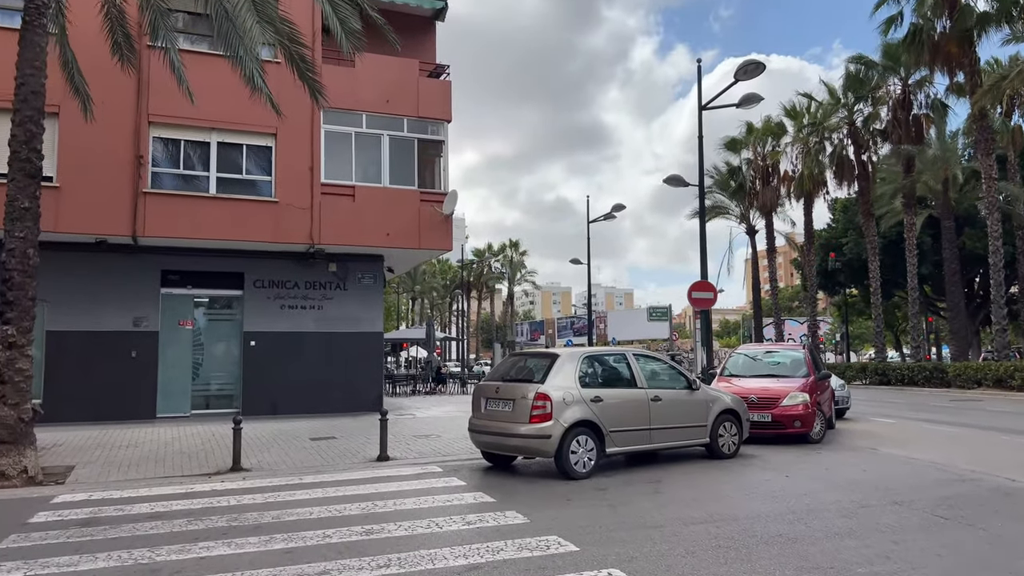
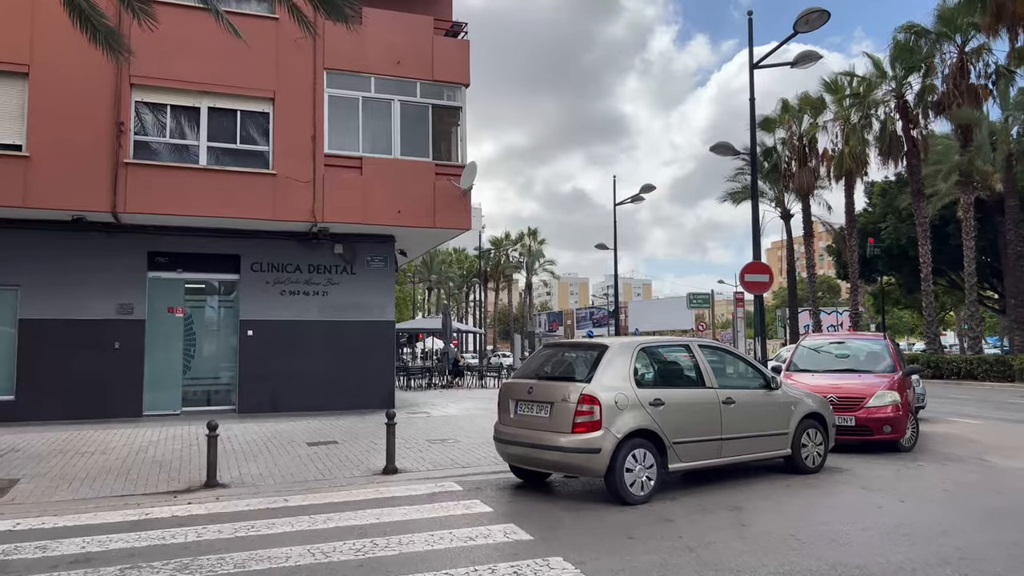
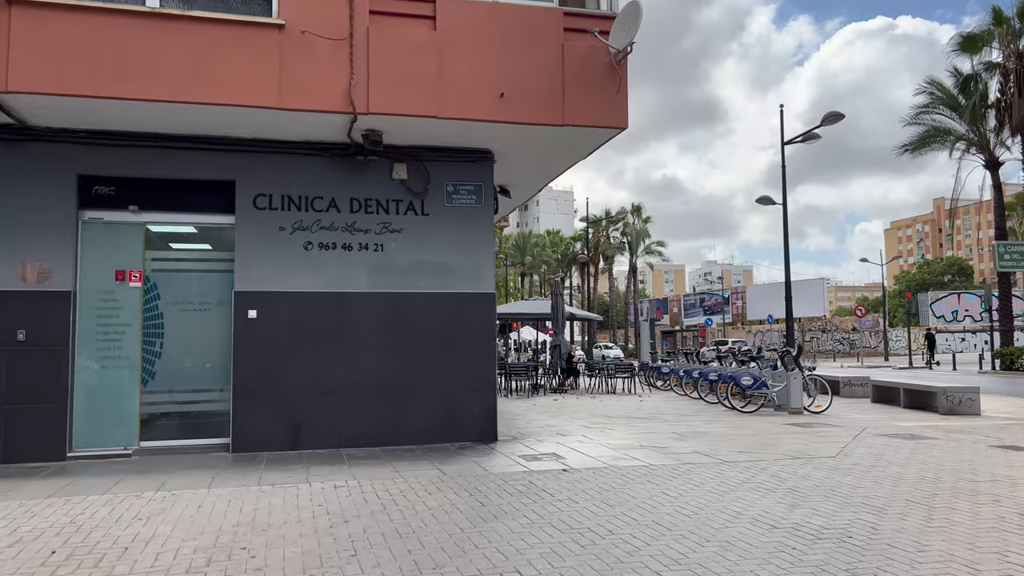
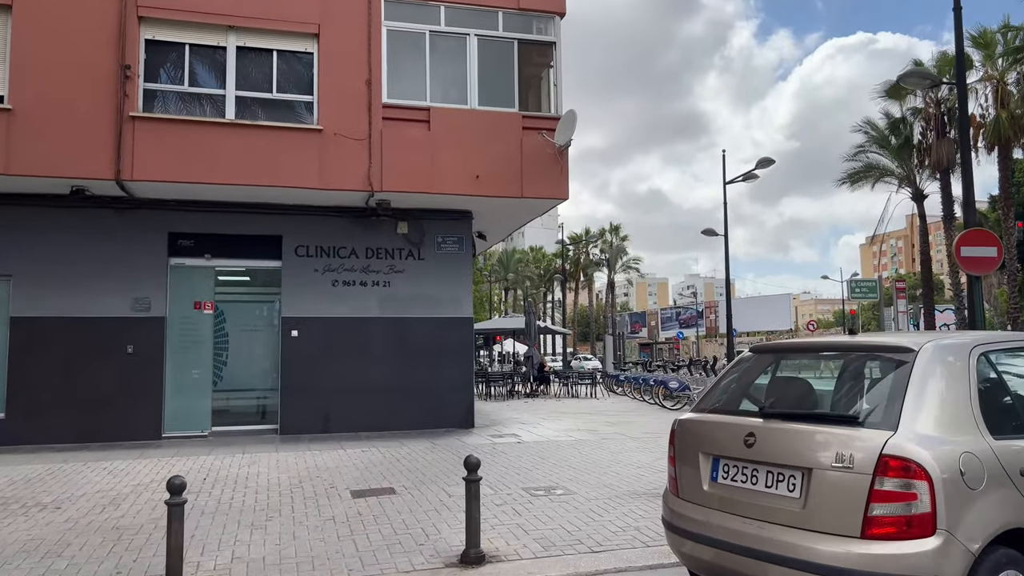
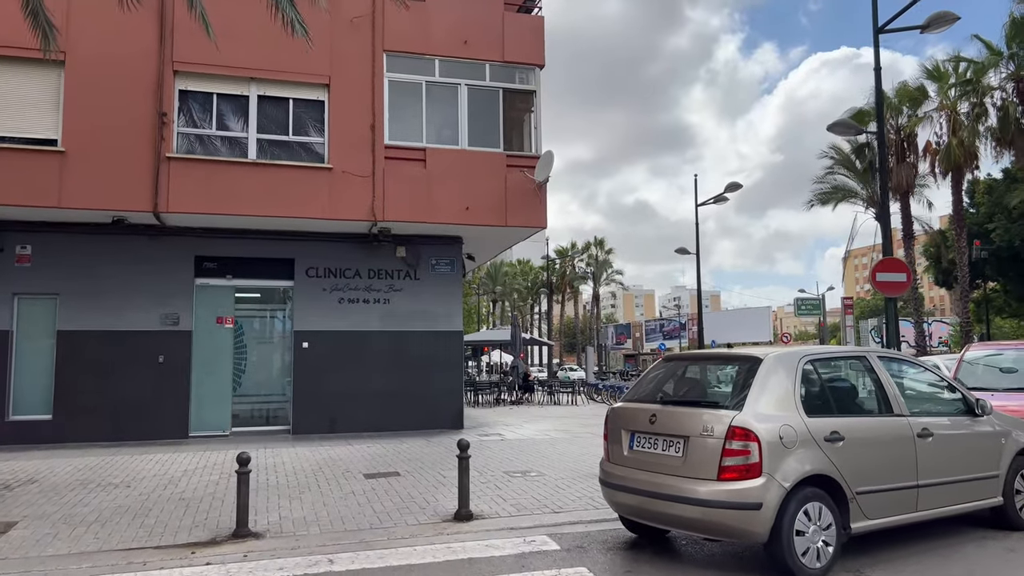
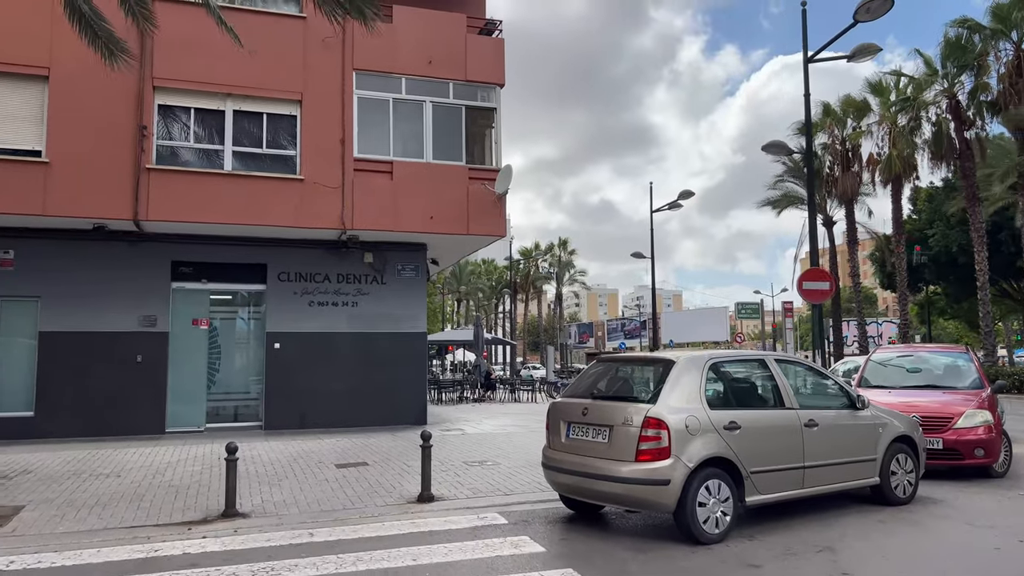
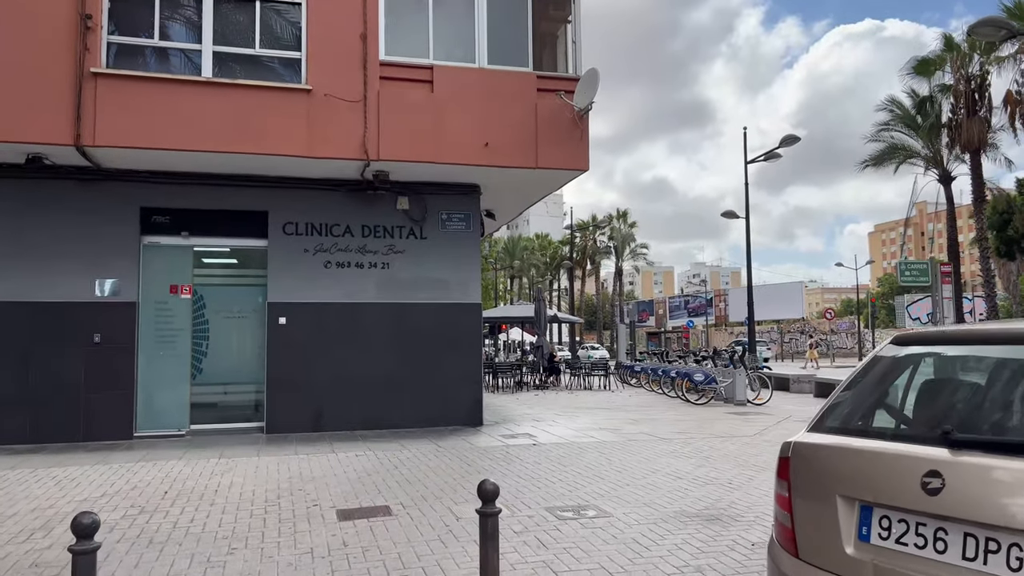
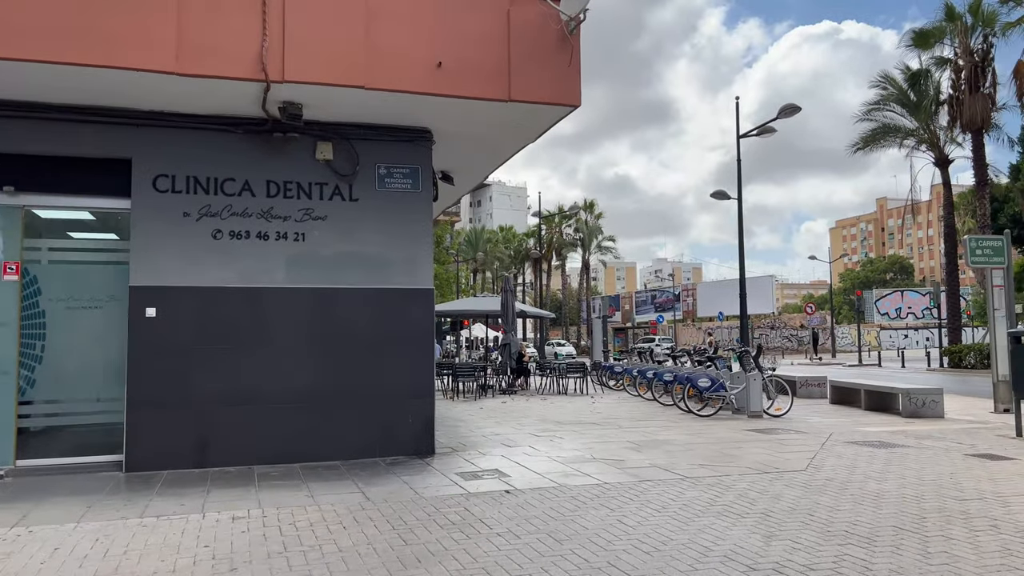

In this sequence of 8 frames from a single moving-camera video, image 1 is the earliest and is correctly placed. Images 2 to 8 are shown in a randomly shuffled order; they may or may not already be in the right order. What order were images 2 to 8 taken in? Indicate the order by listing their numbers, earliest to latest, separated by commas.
2, 6, 5, 4, 7, 3, 8
